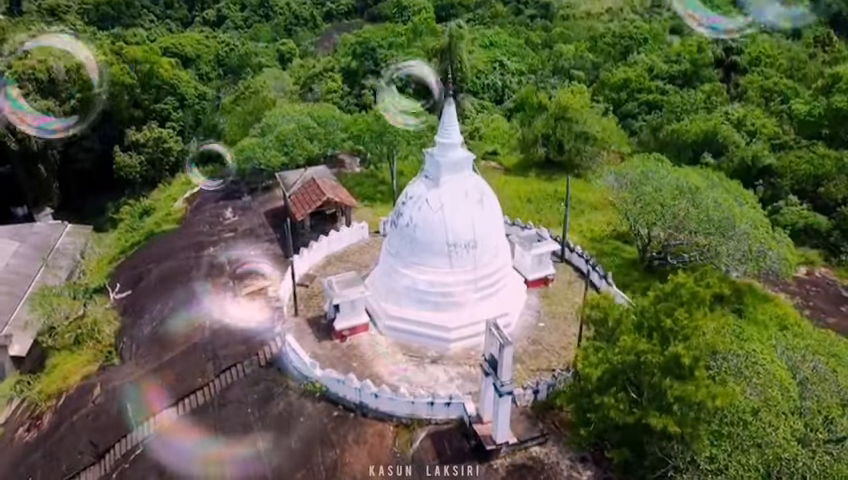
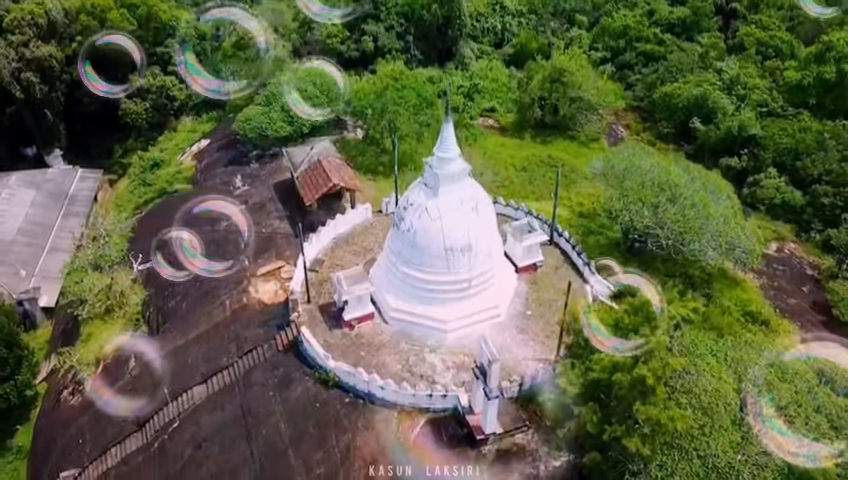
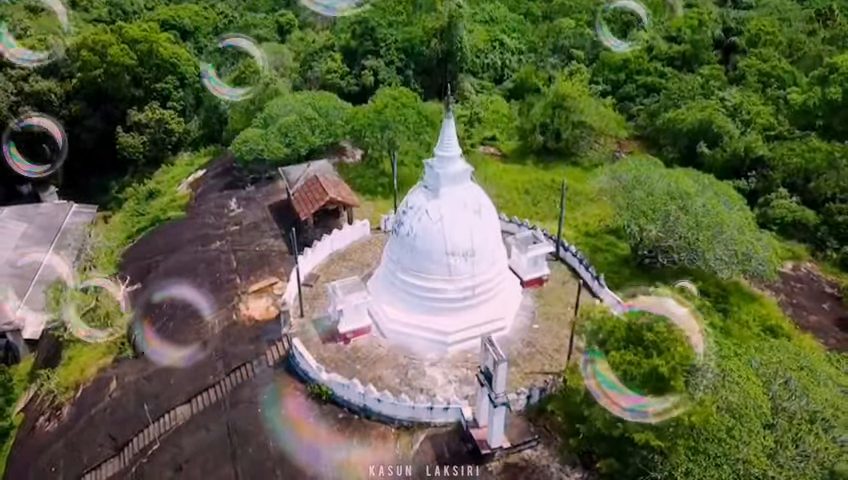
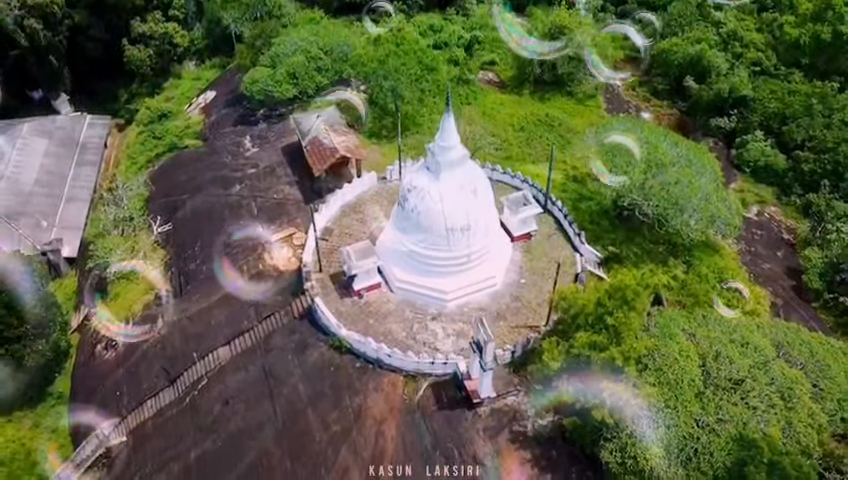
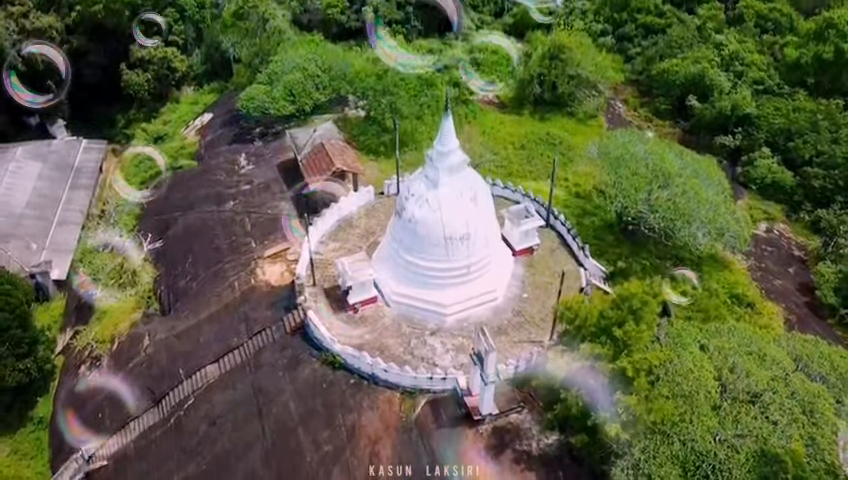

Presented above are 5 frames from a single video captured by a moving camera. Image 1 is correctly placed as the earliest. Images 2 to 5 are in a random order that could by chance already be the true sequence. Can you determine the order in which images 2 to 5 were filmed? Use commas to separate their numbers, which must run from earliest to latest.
3, 2, 5, 4
